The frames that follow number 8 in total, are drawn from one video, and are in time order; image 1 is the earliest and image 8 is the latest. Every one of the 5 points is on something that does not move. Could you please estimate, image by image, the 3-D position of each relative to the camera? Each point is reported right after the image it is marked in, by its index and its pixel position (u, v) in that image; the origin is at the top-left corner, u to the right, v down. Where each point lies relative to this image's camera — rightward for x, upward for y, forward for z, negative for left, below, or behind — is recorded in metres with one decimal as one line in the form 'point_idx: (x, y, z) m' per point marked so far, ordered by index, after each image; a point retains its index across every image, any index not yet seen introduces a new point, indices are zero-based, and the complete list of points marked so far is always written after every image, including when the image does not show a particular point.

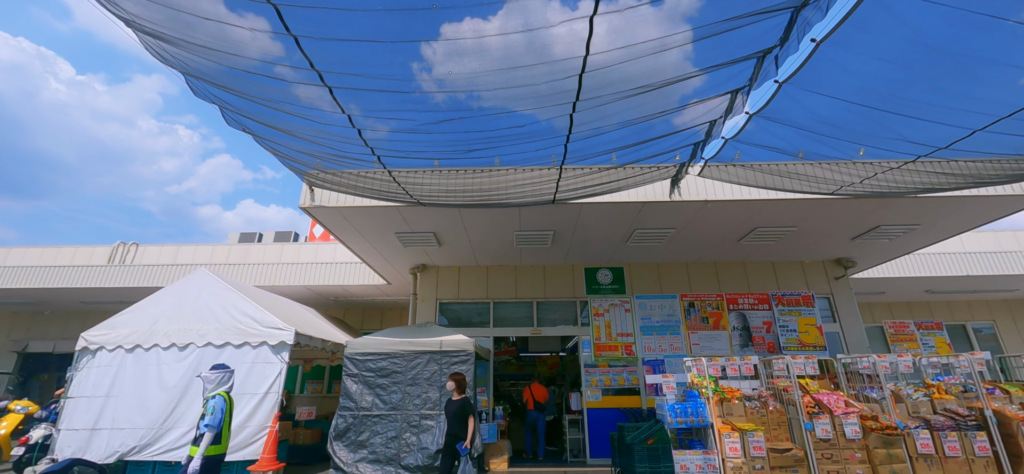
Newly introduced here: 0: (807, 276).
0: (+5.2, -0.7, +7.5) m
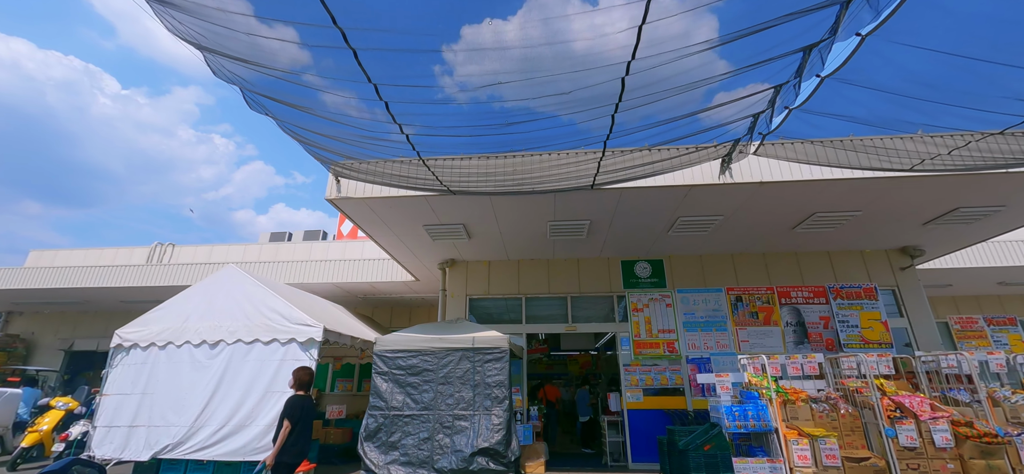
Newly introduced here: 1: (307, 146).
0: (+5.7, -0.5, +6.8) m
1: (-2.1, +0.9, +4.3) m
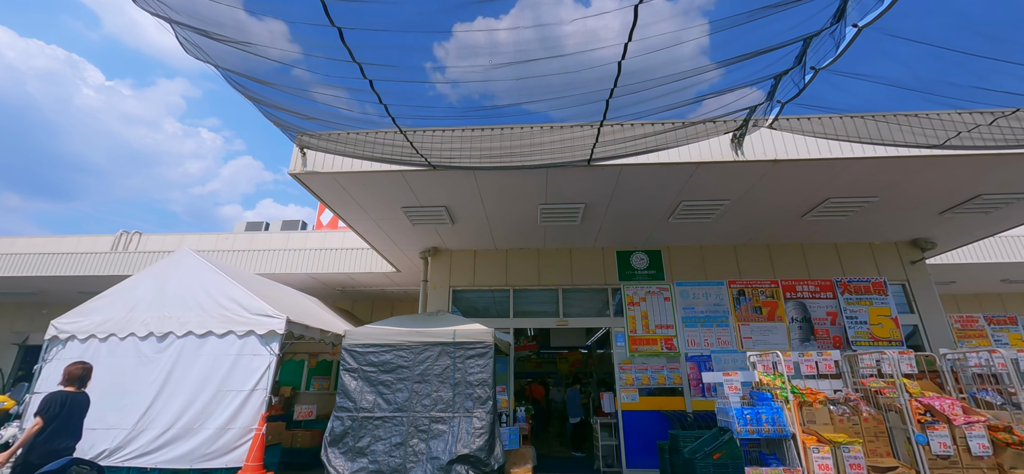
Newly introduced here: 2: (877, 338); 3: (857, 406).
0: (+5.5, -0.4, +6.5) m
1: (-2.2, +1.1, +3.7) m
2: (+5.1, -1.4, +6.0) m
3: (+3.0, -1.5, +3.8) m
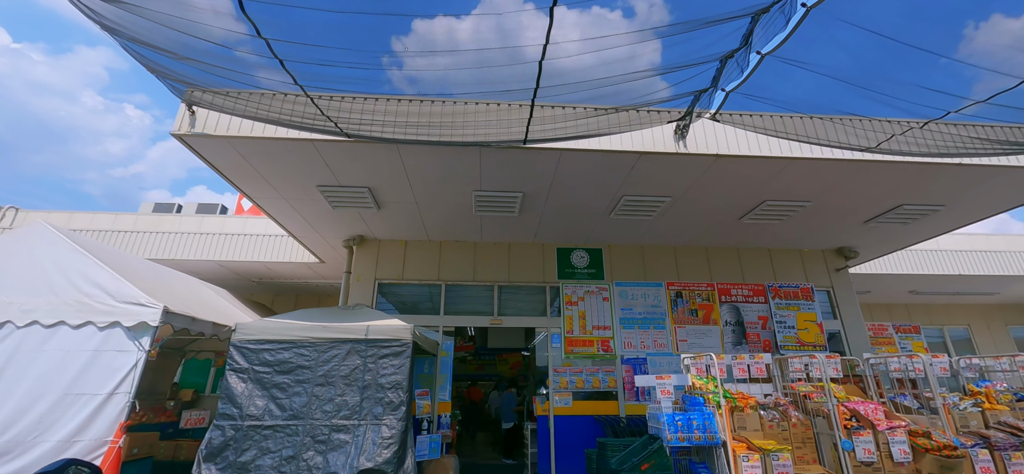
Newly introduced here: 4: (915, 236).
0: (+4.5, -0.5, +6.6) m
1: (-2.7, +1.4, +3.0) m
2: (+4.2, -1.5, +6.1) m
3: (+2.3, -1.5, +3.7) m
4: (+5.7, 0.0, +6.1) m
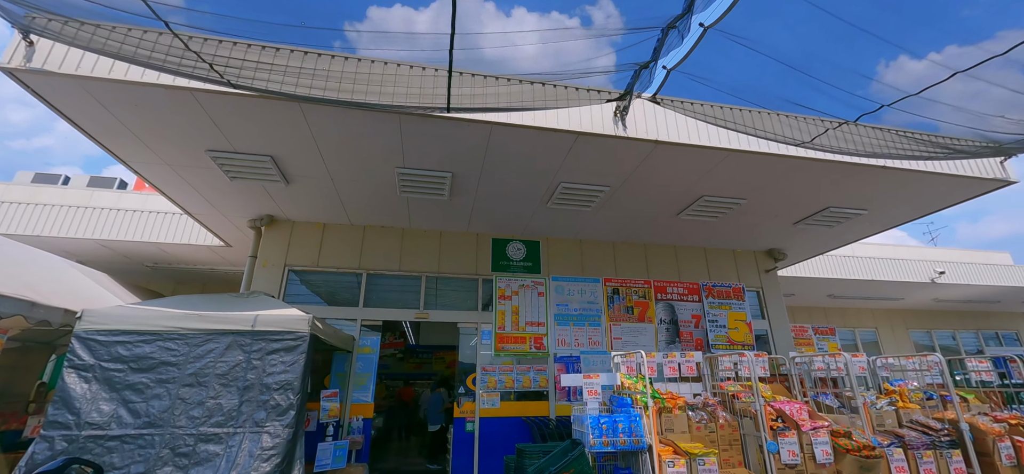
0: (+3.5, -0.5, +6.7) m
1: (-3.2, +1.6, +2.3) m
2: (+3.2, -1.5, +6.1) m
3: (+1.7, -1.4, +3.5) m
4: (+4.8, 0.0, +6.3) m
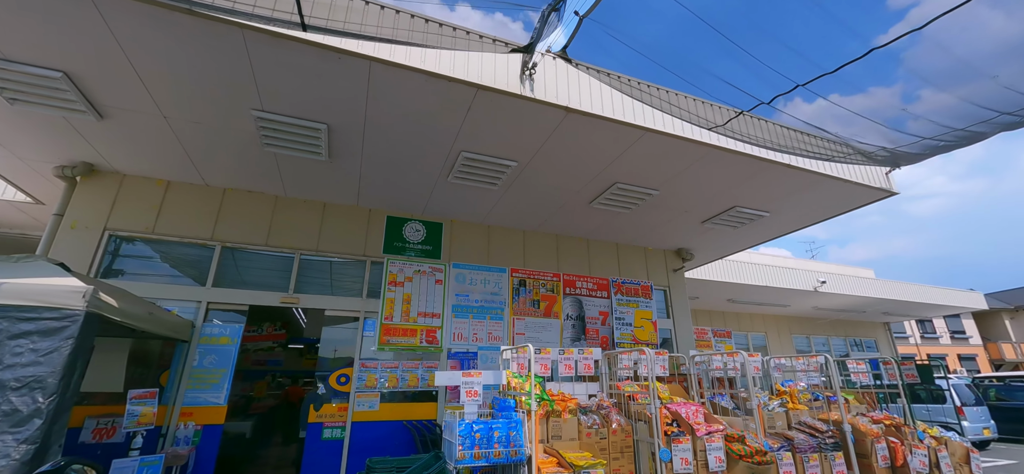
0: (+2.1, -0.4, +6.6) m
1: (-3.7, +2.0, +1.1) m
2: (+1.8, -1.4, +6.0) m
3: (+0.7, -1.3, +3.1) m
4: (+3.4, -0.1, +6.4) m
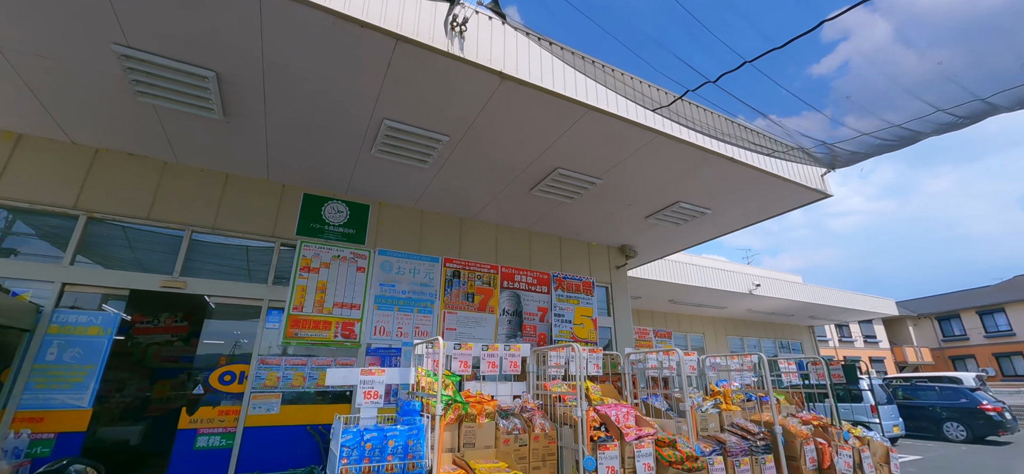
0: (+1.2, -0.4, +6.3) m
1: (-3.9, +2.3, +0.3) m
2: (+0.9, -1.3, +5.7) m
3: (+0.1, -1.2, +2.8) m
4: (+2.5, -0.1, +6.3) m
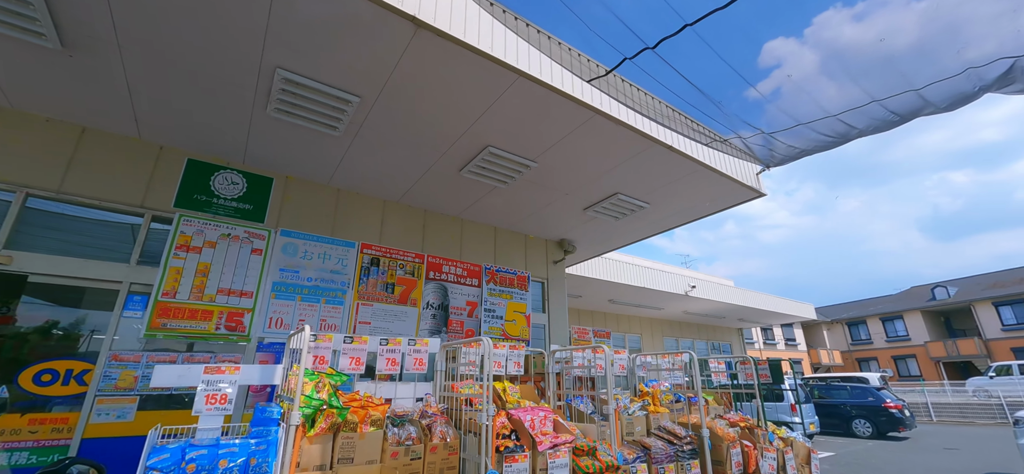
0: (+0.2, -0.2, +6.0) m
1: (-4.0, +2.6, -0.5) m
2: (-0.1, -1.2, +5.3) m
3: (-0.4, -1.0, +2.3) m
4: (+1.6, 0.0, +6.1) m
